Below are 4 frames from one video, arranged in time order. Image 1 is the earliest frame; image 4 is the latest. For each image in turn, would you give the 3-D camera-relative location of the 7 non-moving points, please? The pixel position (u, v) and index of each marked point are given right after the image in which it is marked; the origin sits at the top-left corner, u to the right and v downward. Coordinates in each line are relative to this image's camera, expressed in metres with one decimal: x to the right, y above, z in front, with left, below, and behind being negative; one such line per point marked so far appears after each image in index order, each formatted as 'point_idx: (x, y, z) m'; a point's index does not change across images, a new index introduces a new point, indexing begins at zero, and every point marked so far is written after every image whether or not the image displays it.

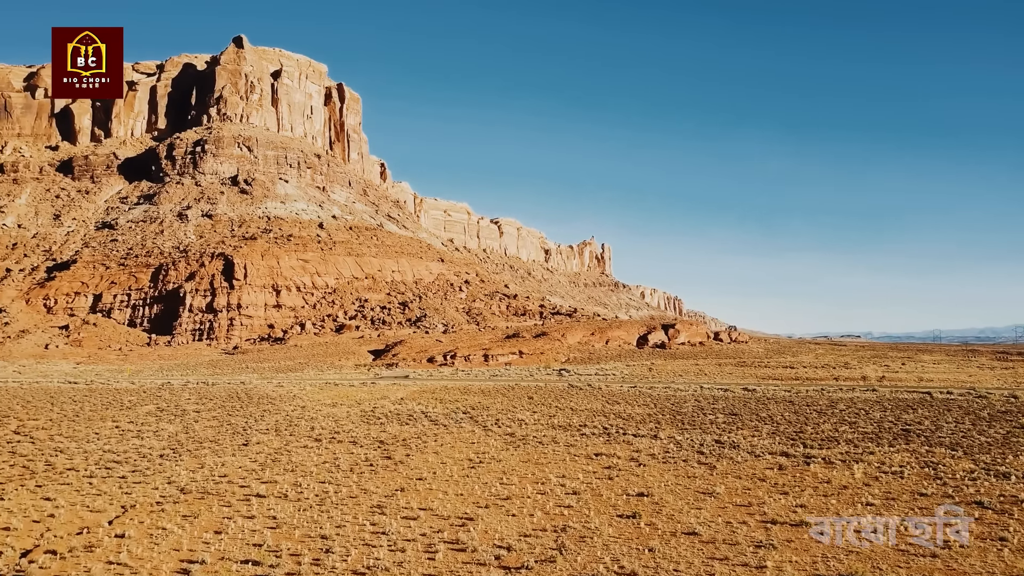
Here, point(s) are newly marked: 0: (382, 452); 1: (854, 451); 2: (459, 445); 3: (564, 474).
0: (-3.4, -4.3, +16.7) m
1: (+9.5, -4.5, +17.7) m
2: (-1.5, -4.3, +17.6) m
3: (+1.2, -4.2, +14.4) m
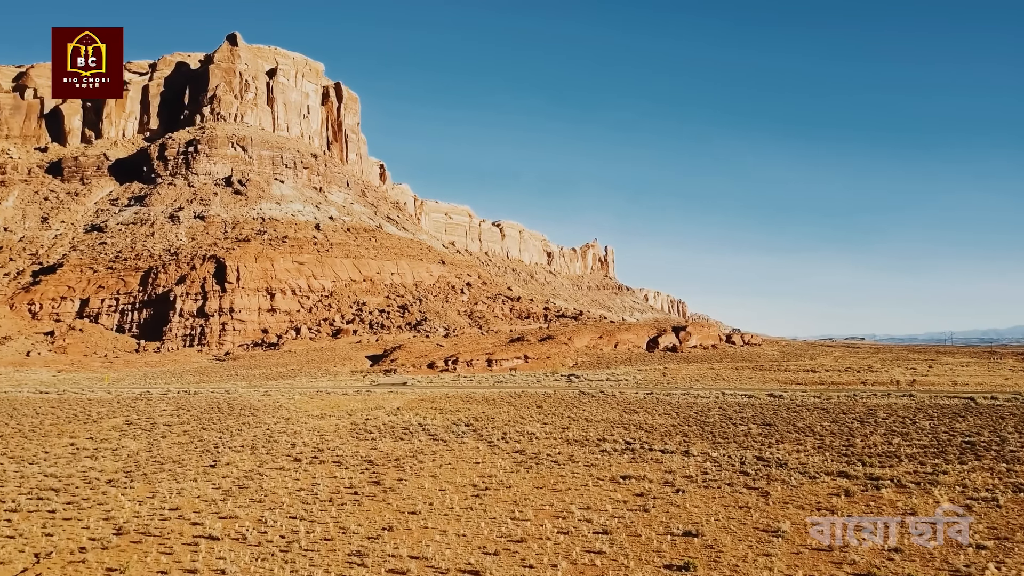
0: (-3.2, -4.2, +14.2) m
1: (+9.7, -4.3, +15.1) m
2: (-1.2, -4.2, +15.0) m
3: (+1.4, -4.0, +11.8) m
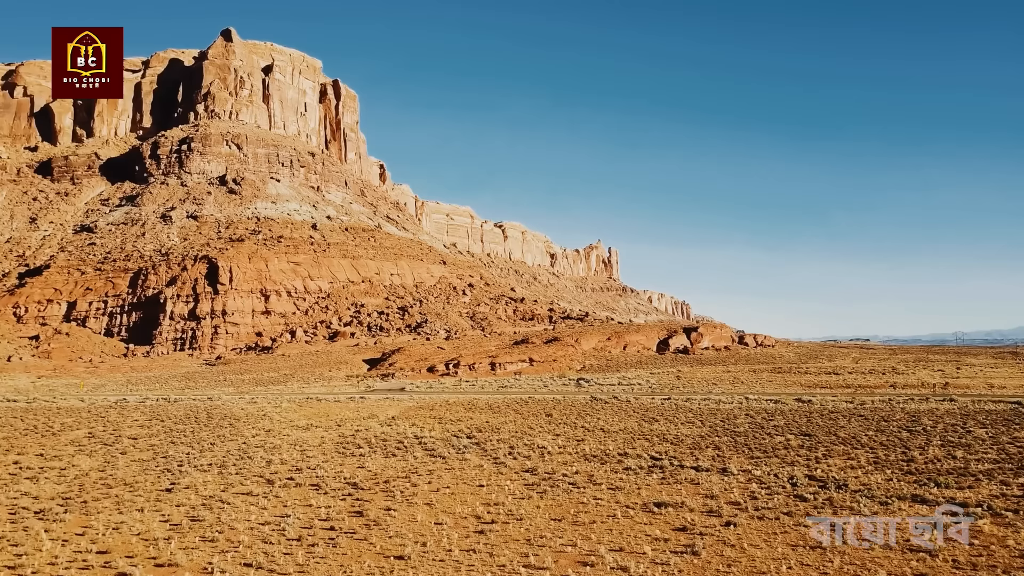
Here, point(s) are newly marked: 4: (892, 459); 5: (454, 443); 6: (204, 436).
0: (-3.0, -4.0, +11.8) m
1: (+9.9, -4.1, +12.7) m
2: (-1.0, -4.0, +12.6) m
3: (+1.6, -3.8, +9.4) m
4: (+9.6, -4.3, +16.2) m
5: (-1.6, -4.2, +17.4) m
6: (-9.4, -4.5, +19.4) m
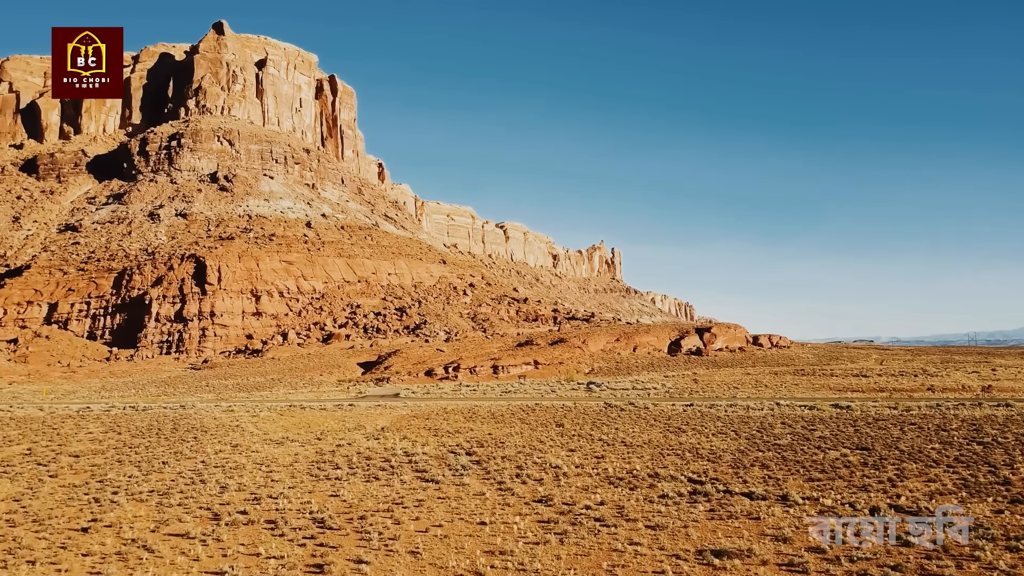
0: (-2.8, -3.7, +9.0) m
1: (+10.1, -3.7, +9.8) m
2: (-0.9, -3.7, +9.8) m
3: (+1.8, -3.5, +6.6) m
4: (+9.8, -4.0, +13.3) m
5: (-1.4, -4.0, +14.6) m
6: (-9.2, -4.3, +16.6) m
